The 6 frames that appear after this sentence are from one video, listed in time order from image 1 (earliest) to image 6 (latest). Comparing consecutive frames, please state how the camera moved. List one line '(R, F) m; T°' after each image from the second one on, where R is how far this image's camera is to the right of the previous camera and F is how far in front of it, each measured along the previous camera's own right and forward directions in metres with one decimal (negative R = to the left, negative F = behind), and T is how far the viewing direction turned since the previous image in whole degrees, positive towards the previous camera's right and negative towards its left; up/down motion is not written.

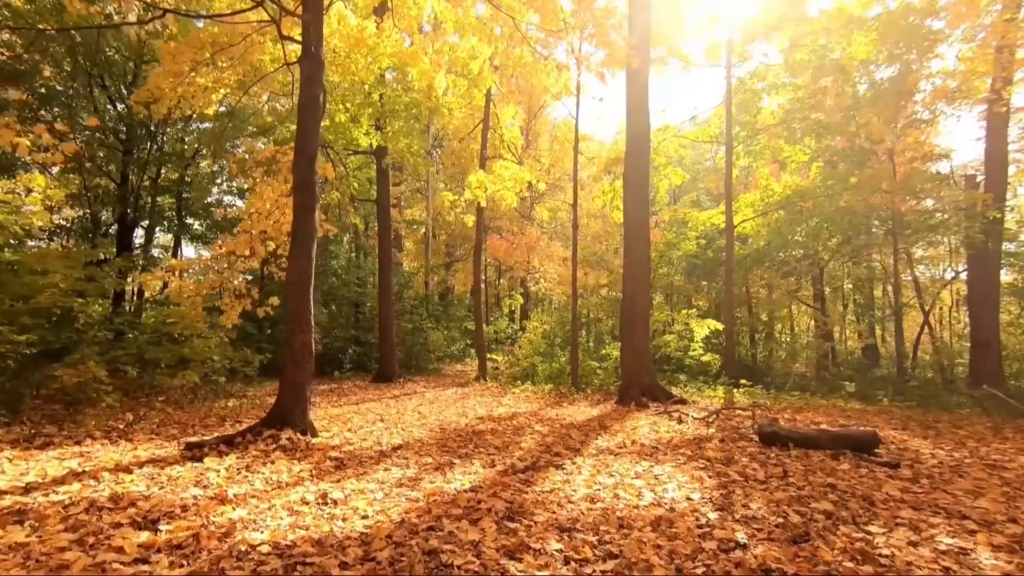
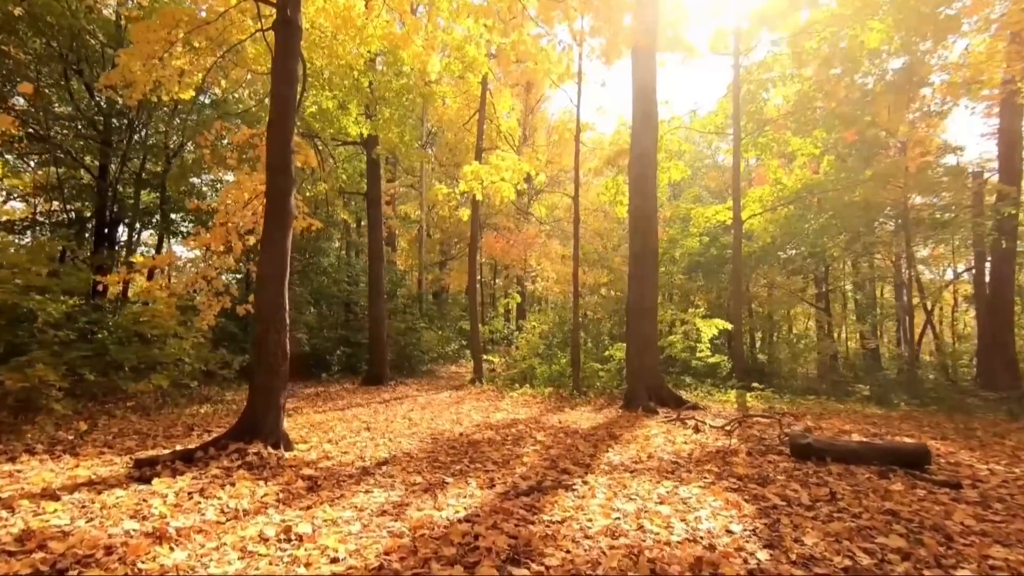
(-0.1, +0.7) m; +1°
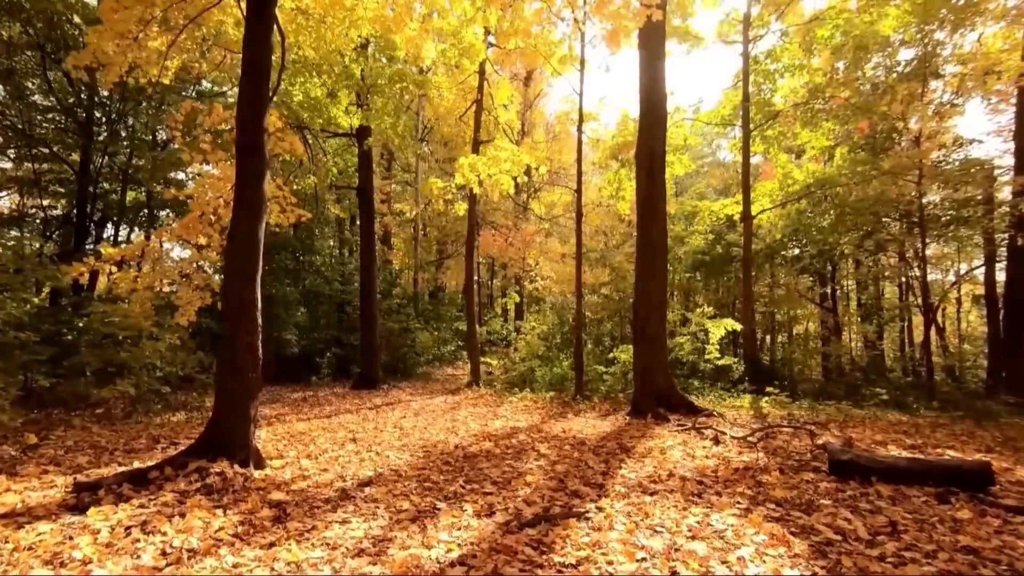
(0.0, +0.6) m; 0°
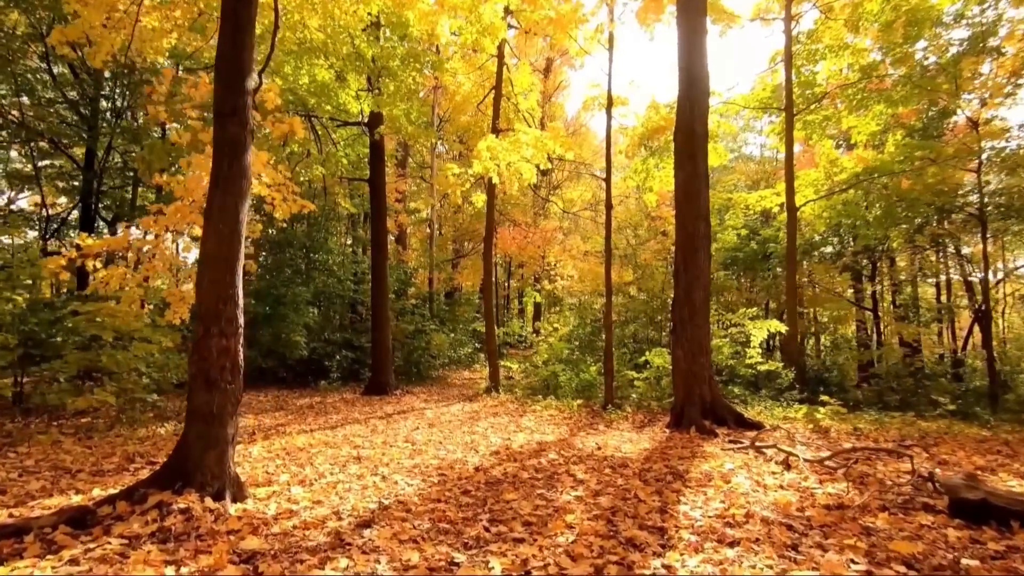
(-0.1, +0.9) m; -2°
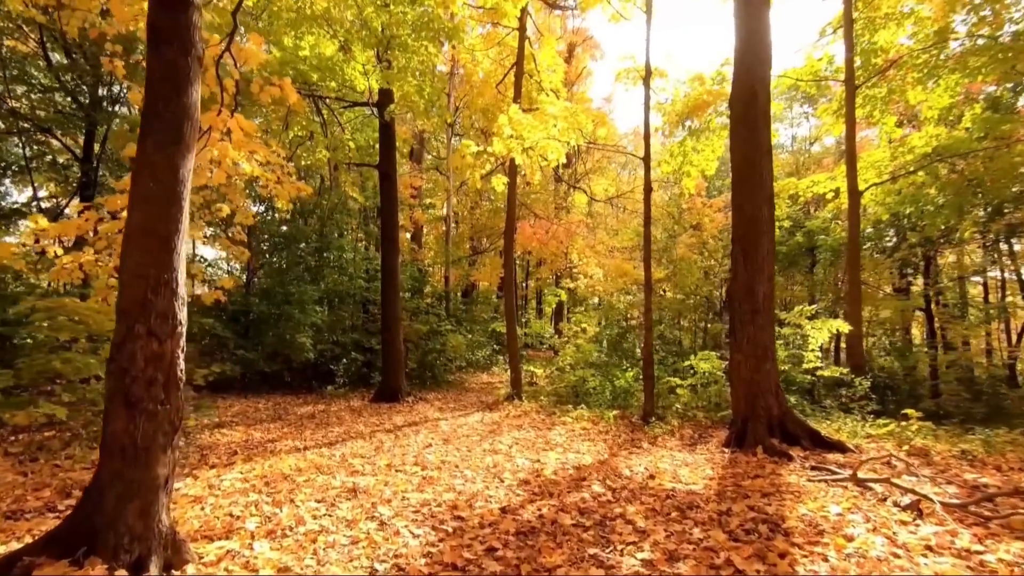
(-0.1, +1.1) m; -2°
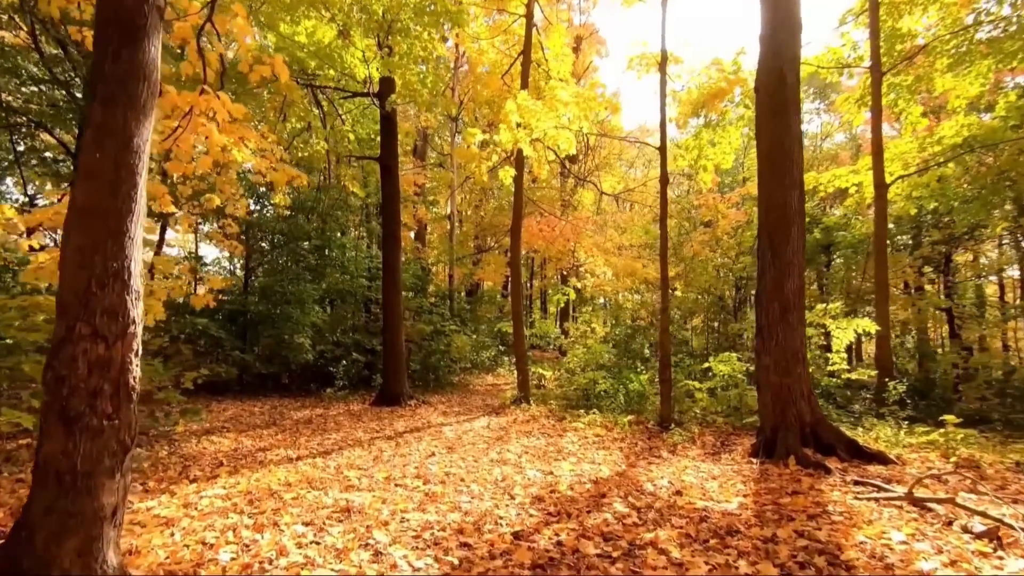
(-0.1, +0.5) m; 0°
